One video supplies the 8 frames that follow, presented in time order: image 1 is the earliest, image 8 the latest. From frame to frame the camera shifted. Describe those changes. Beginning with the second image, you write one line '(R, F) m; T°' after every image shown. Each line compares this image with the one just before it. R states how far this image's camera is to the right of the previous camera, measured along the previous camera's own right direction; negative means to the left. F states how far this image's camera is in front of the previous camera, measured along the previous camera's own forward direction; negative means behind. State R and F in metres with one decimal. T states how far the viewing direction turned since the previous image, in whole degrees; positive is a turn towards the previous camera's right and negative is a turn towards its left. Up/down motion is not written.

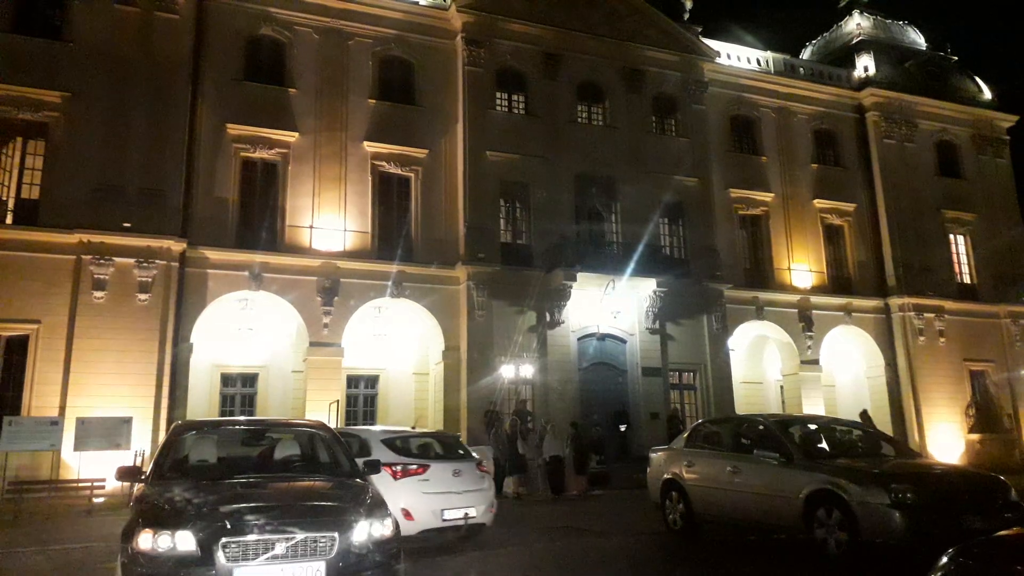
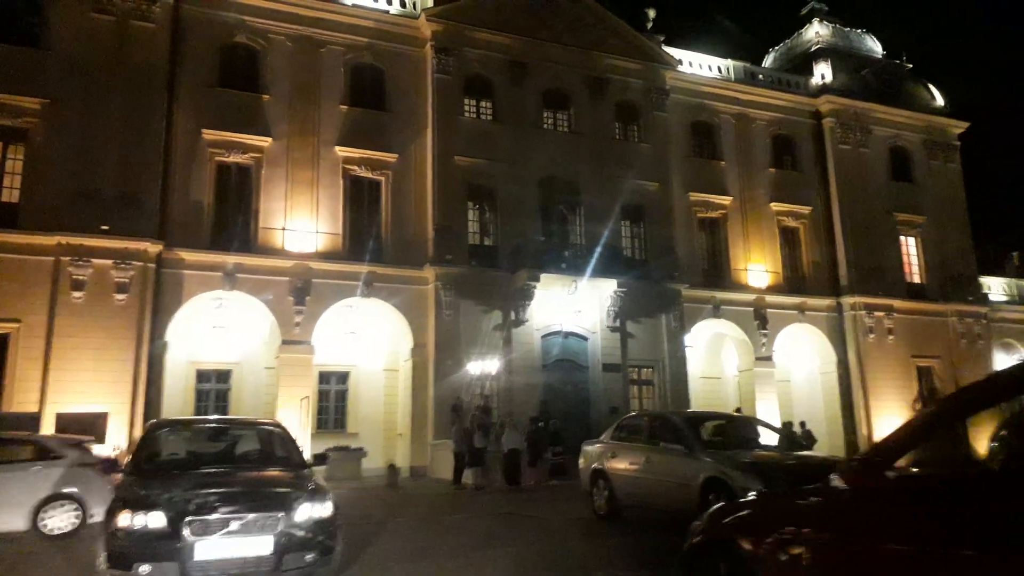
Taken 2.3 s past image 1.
(+0.4, -0.9) m; +1°
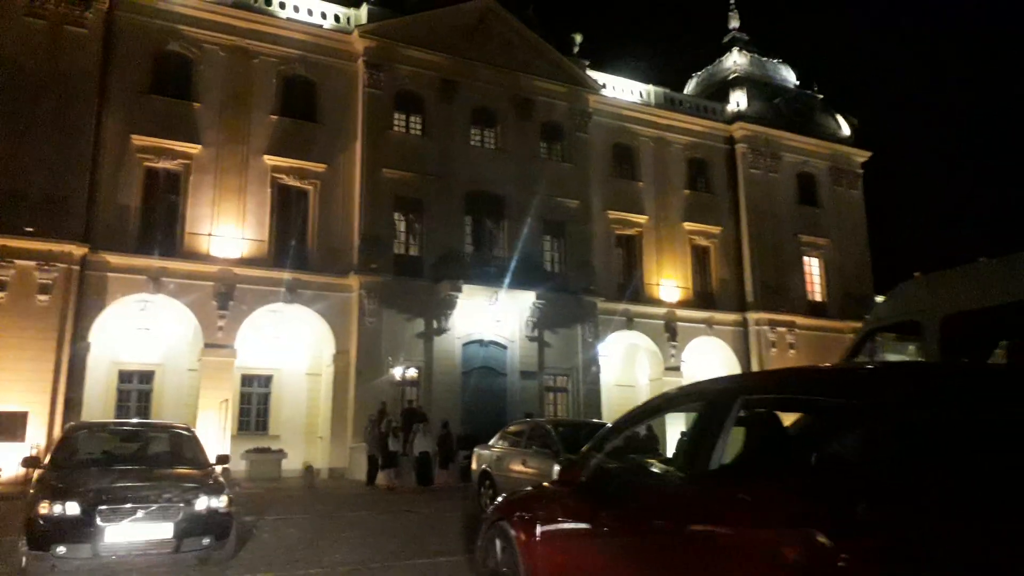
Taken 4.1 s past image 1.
(+0.5, -1.0) m; +4°
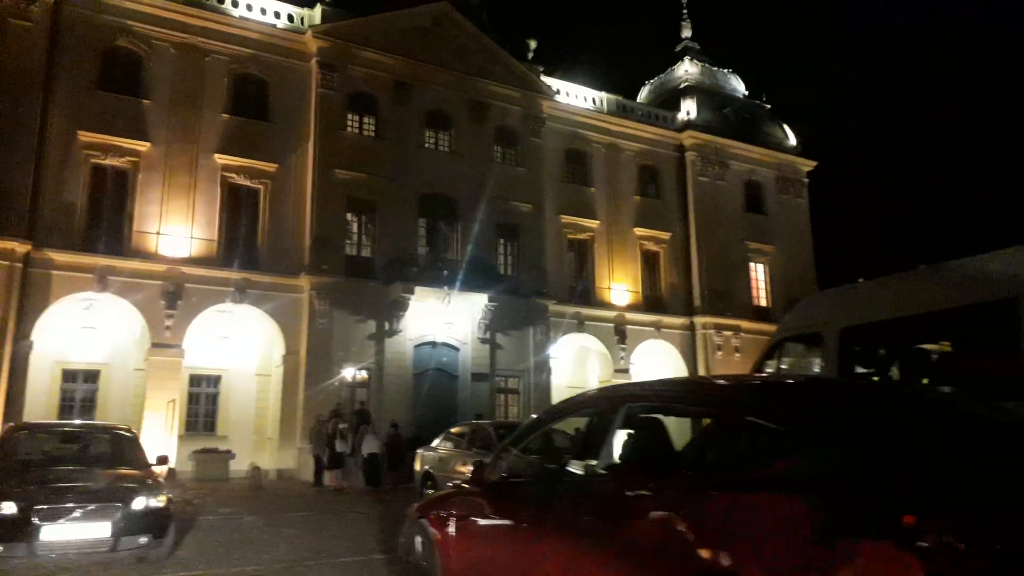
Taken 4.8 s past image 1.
(+0.2, -0.3) m; +3°
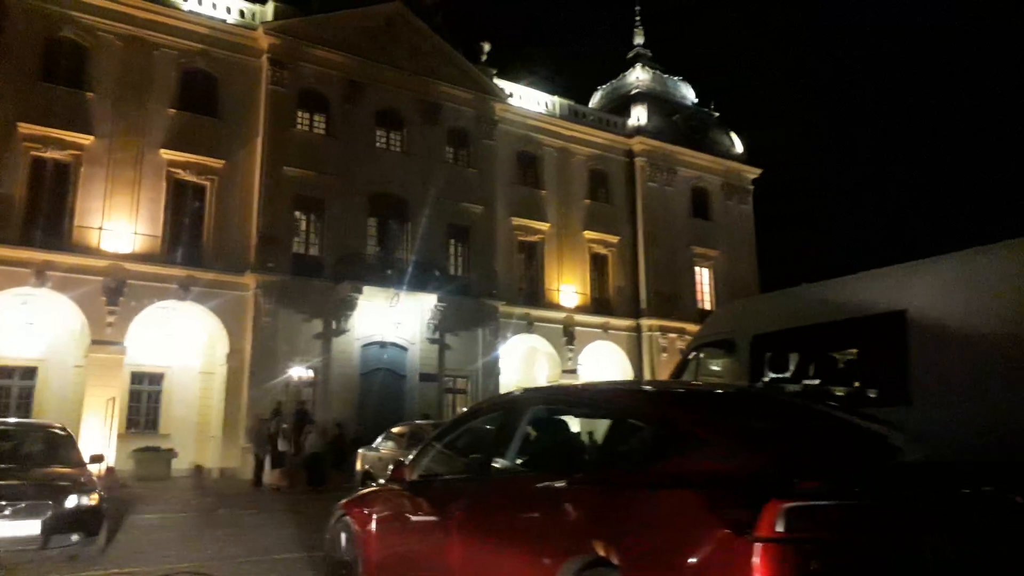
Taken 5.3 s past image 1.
(+0.2, -0.2) m; +3°
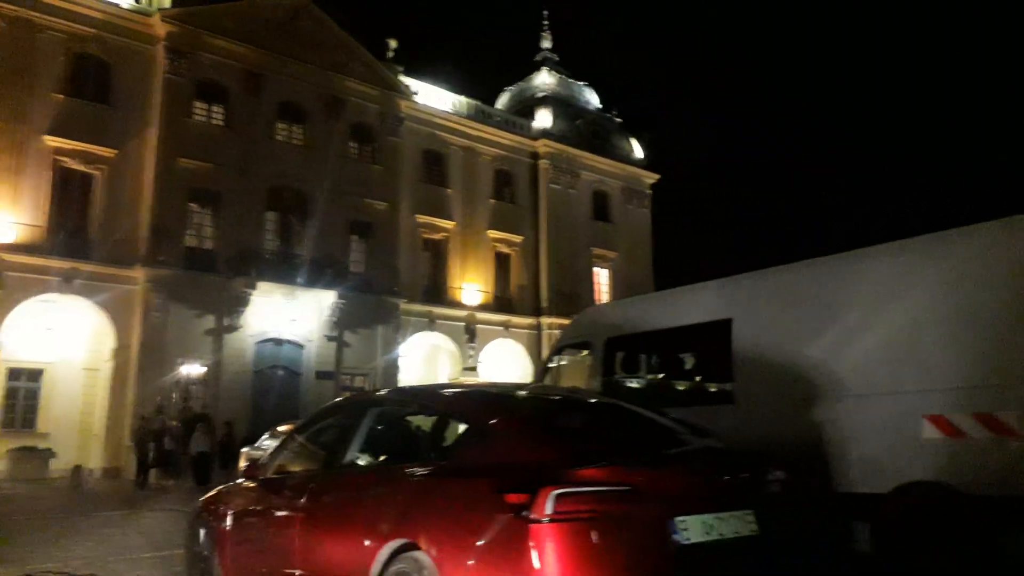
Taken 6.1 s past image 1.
(+0.3, -0.3) m; +6°
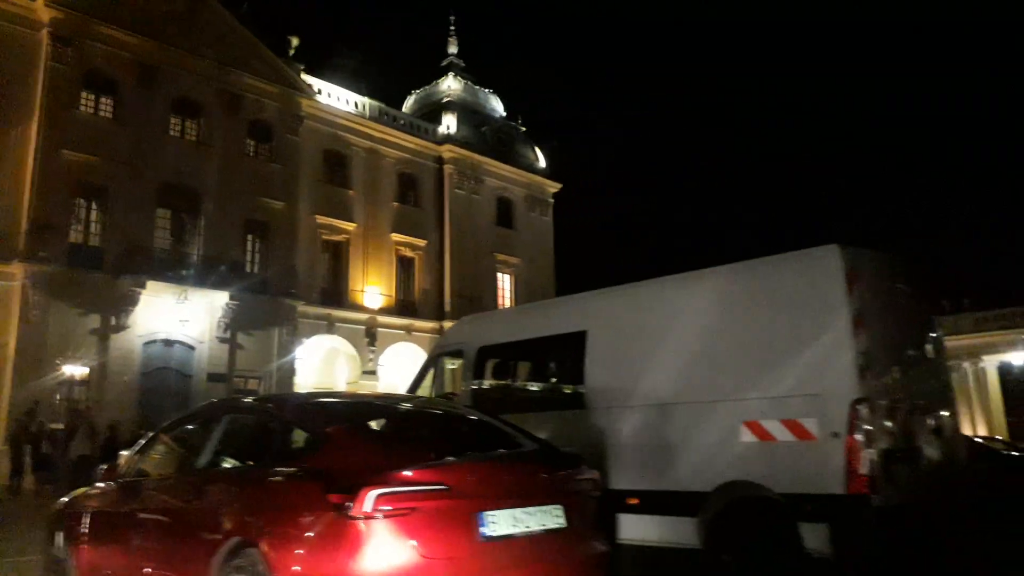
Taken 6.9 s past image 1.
(+0.3, -0.3) m; +6°
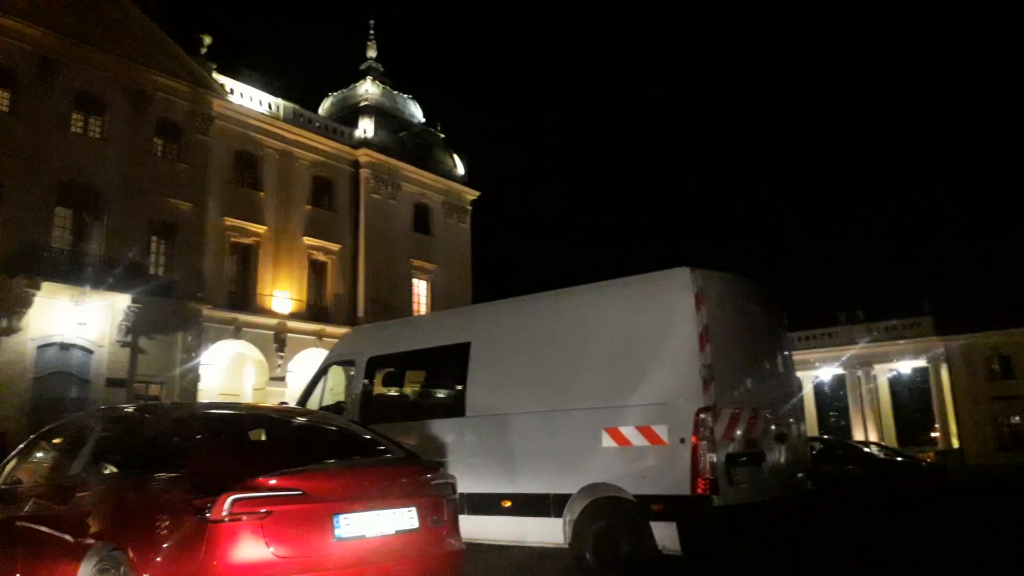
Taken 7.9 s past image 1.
(+0.3, -0.3) m; +6°
